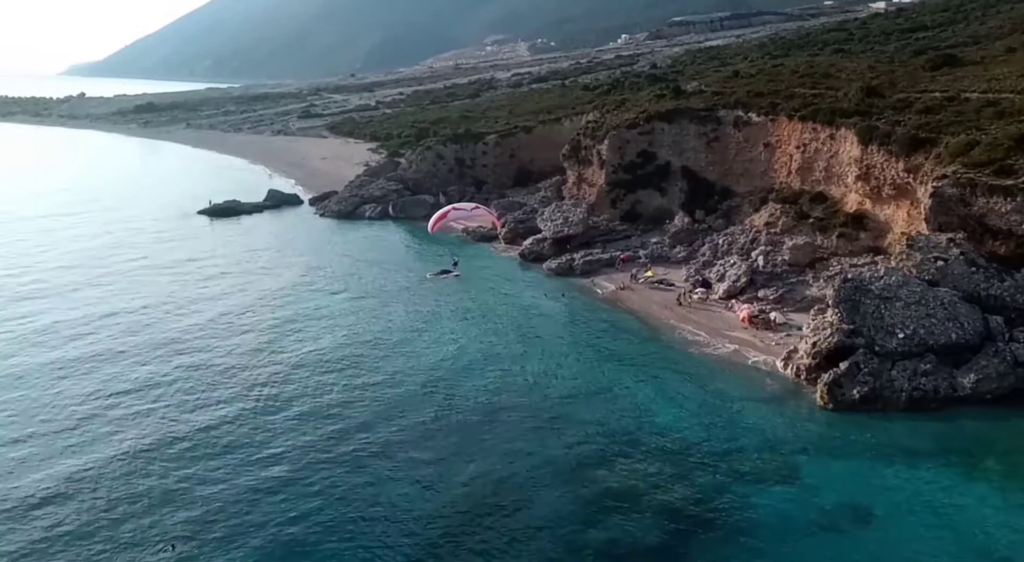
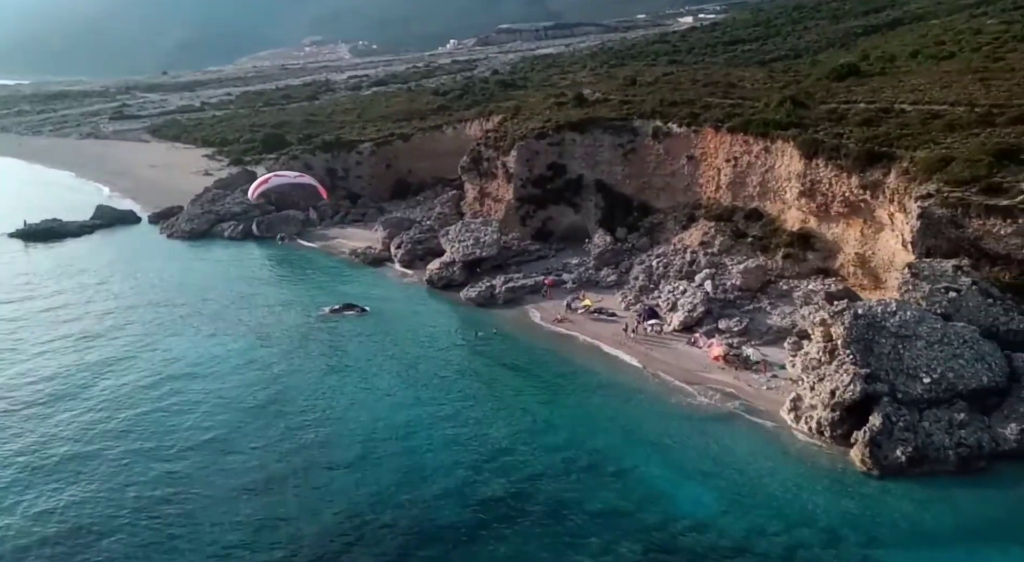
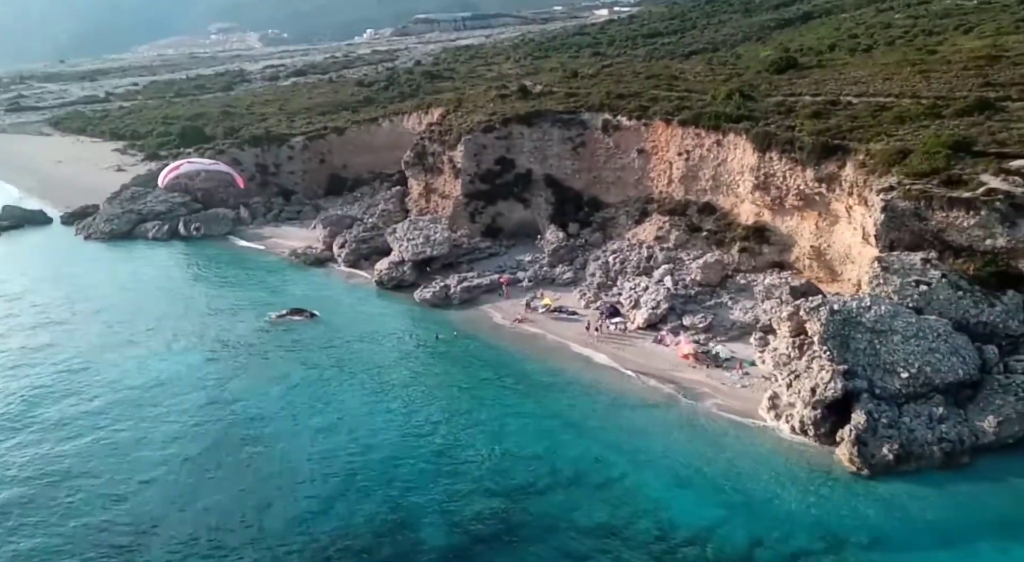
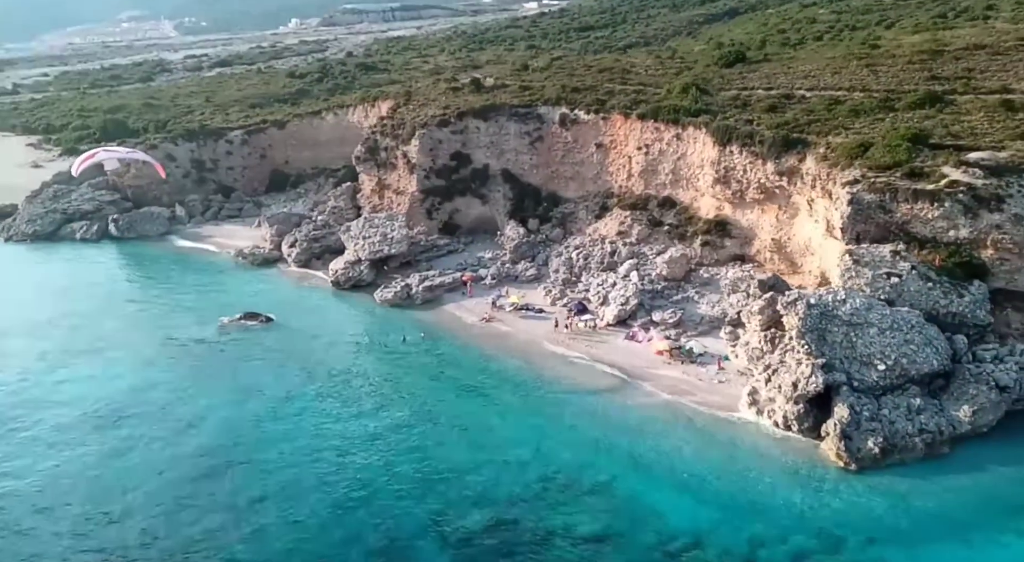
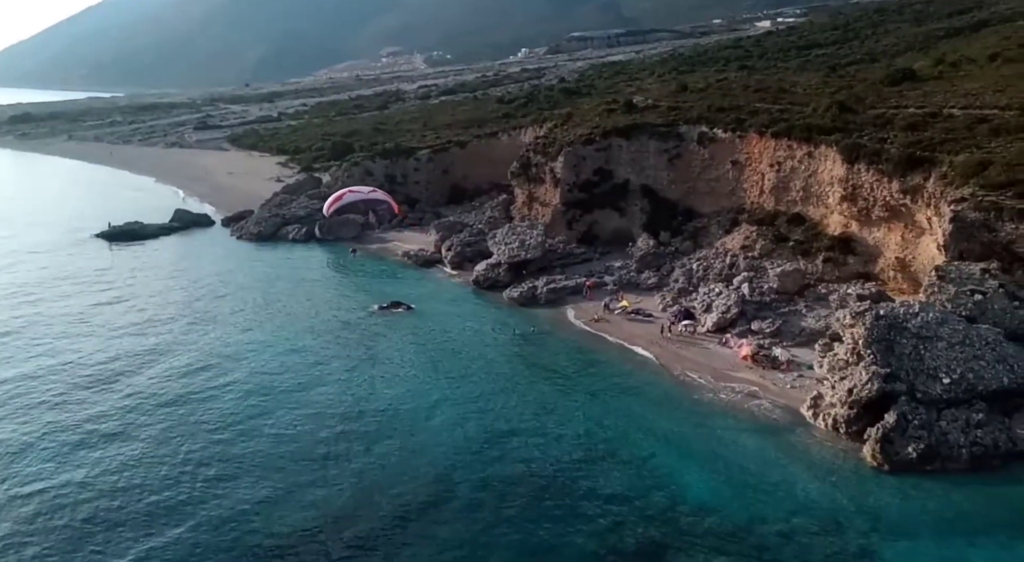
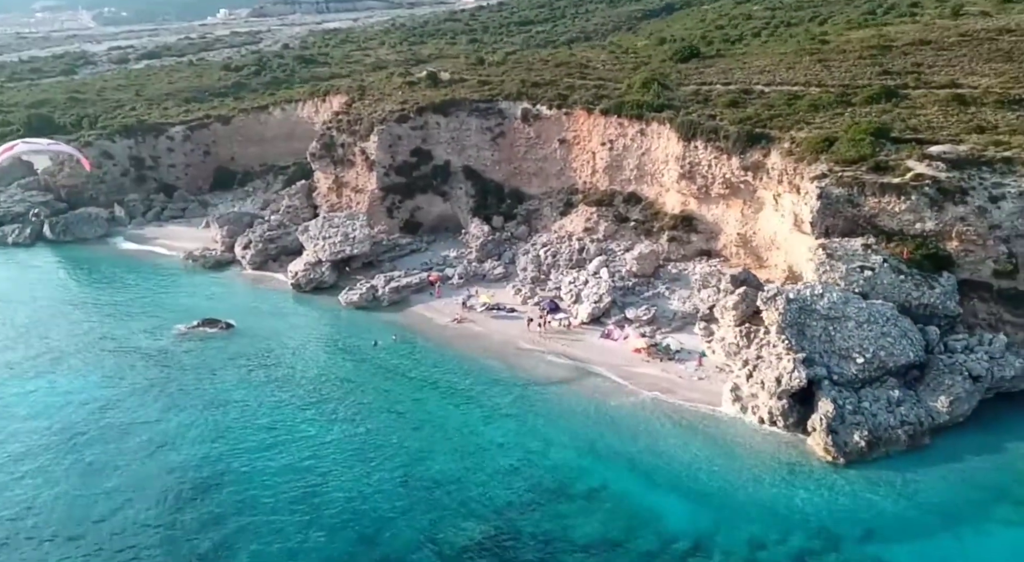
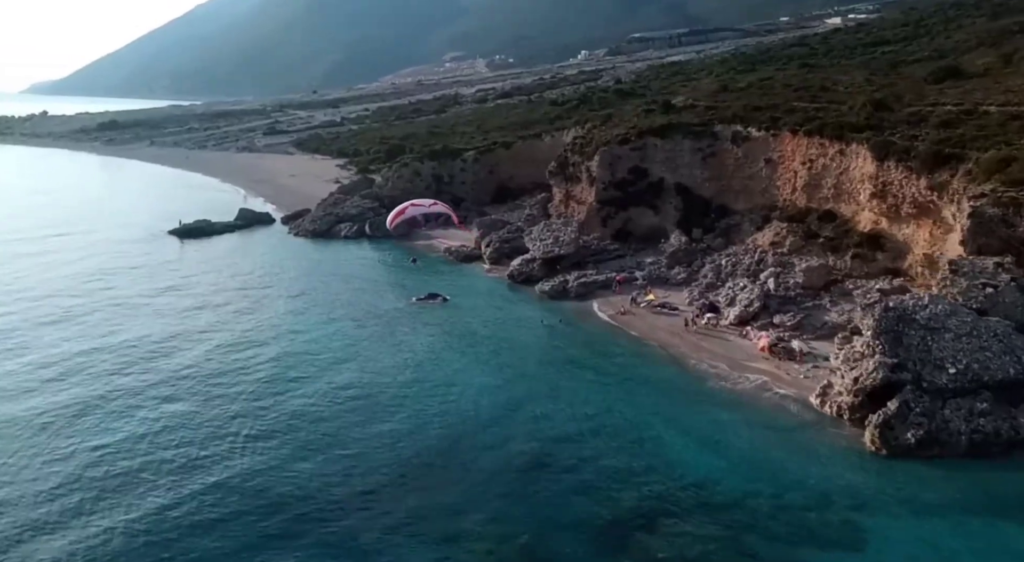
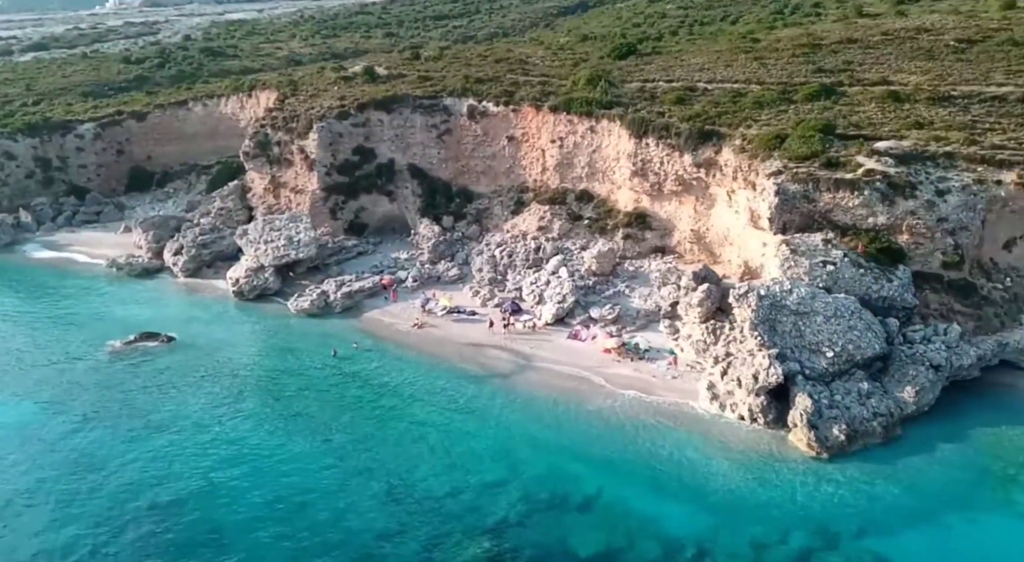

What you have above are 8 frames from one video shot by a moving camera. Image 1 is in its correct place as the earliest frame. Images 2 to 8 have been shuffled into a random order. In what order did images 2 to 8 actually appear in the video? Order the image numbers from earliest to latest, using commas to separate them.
7, 5, 2, 3, 4, 6, 8
